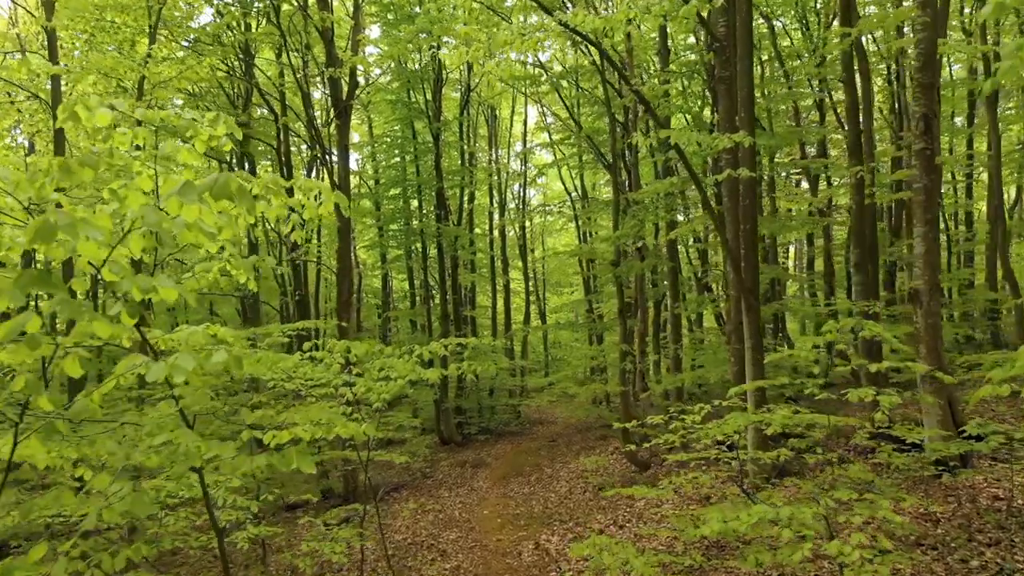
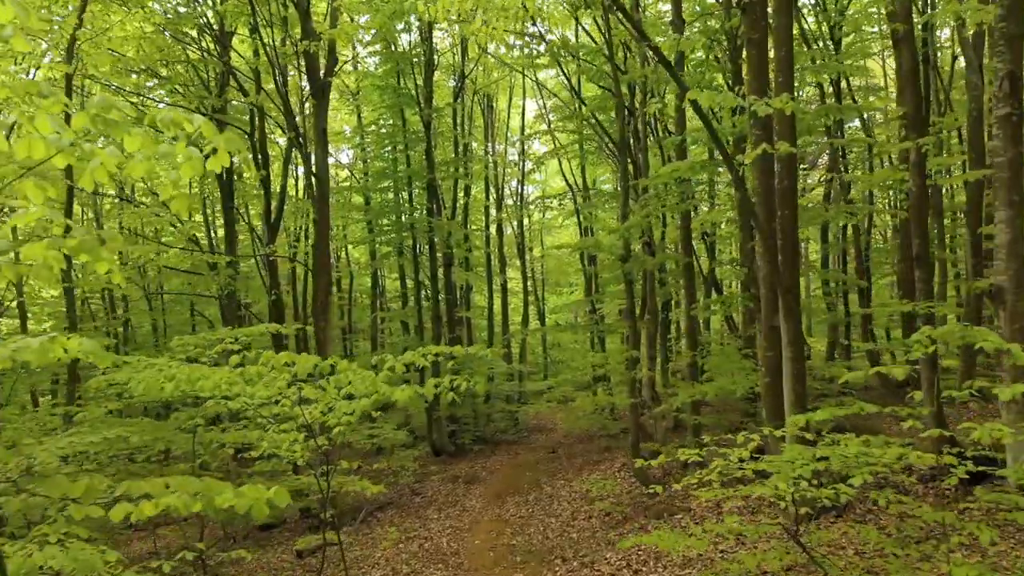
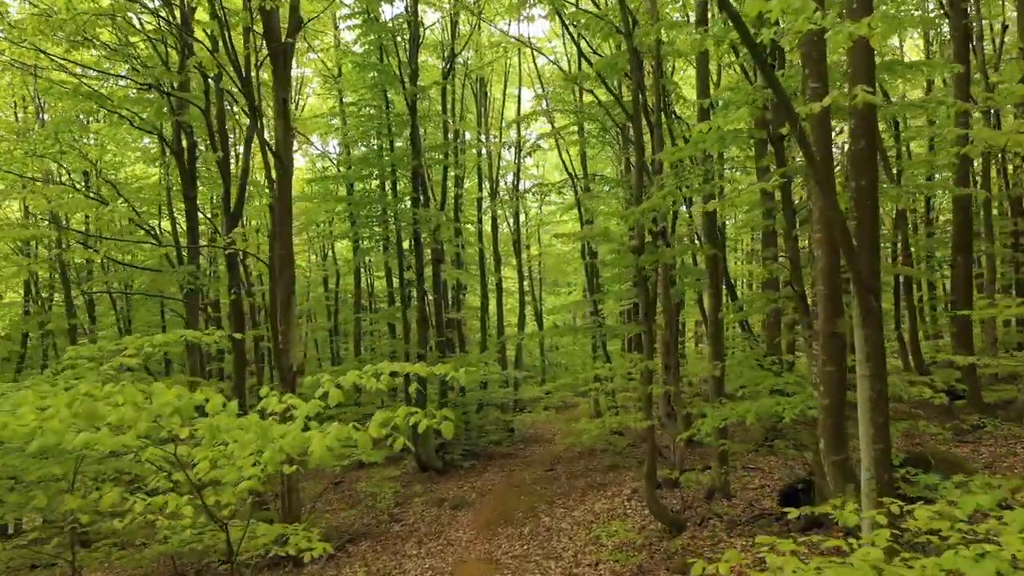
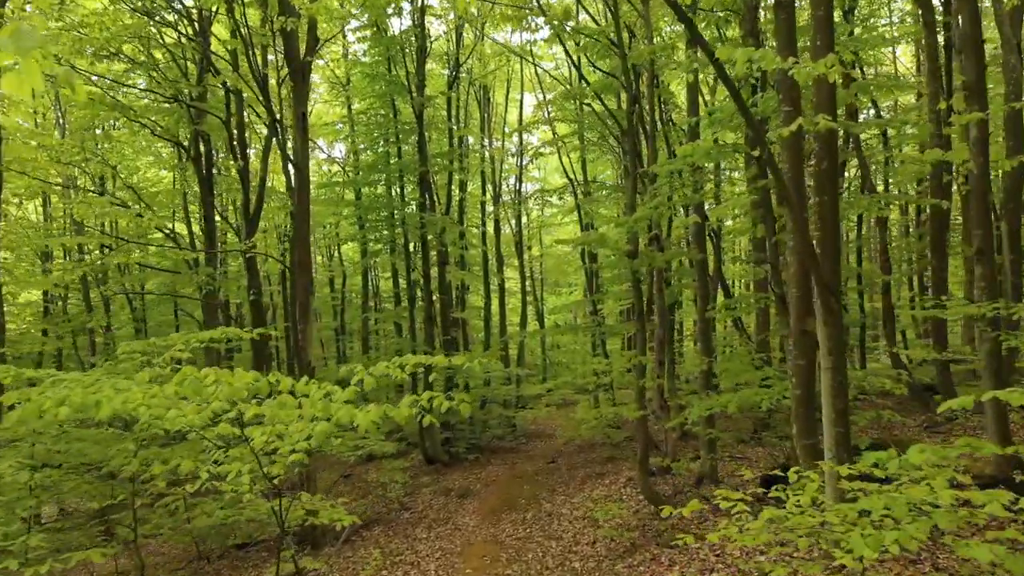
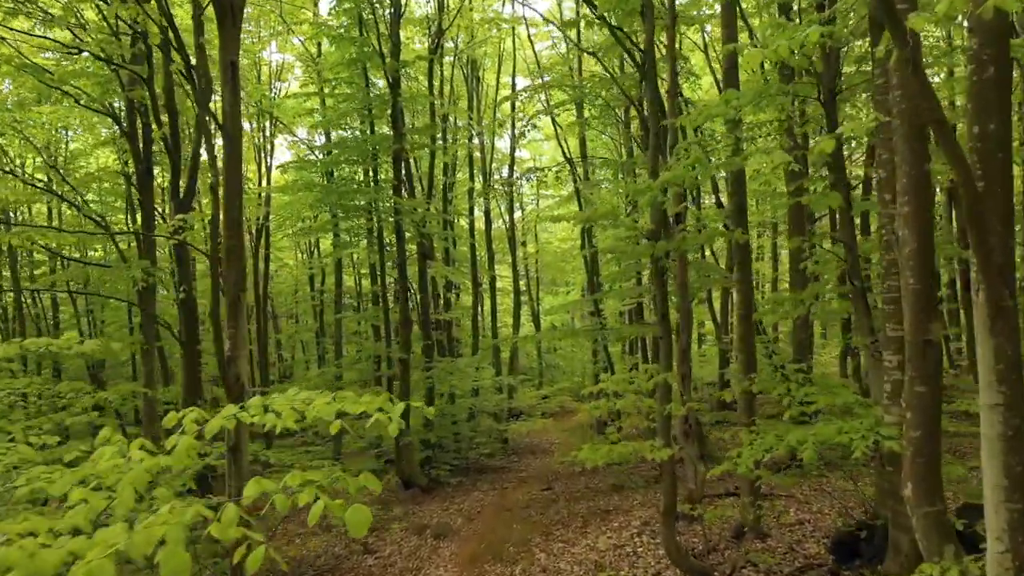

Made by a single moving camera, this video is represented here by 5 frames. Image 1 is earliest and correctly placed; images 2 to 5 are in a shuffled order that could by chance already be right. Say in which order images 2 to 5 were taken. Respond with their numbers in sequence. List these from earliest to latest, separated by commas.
2, 4, 3, 5
